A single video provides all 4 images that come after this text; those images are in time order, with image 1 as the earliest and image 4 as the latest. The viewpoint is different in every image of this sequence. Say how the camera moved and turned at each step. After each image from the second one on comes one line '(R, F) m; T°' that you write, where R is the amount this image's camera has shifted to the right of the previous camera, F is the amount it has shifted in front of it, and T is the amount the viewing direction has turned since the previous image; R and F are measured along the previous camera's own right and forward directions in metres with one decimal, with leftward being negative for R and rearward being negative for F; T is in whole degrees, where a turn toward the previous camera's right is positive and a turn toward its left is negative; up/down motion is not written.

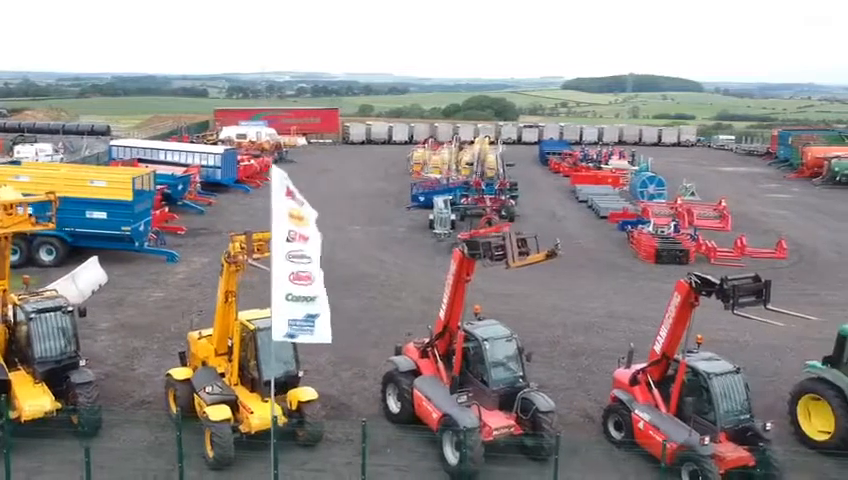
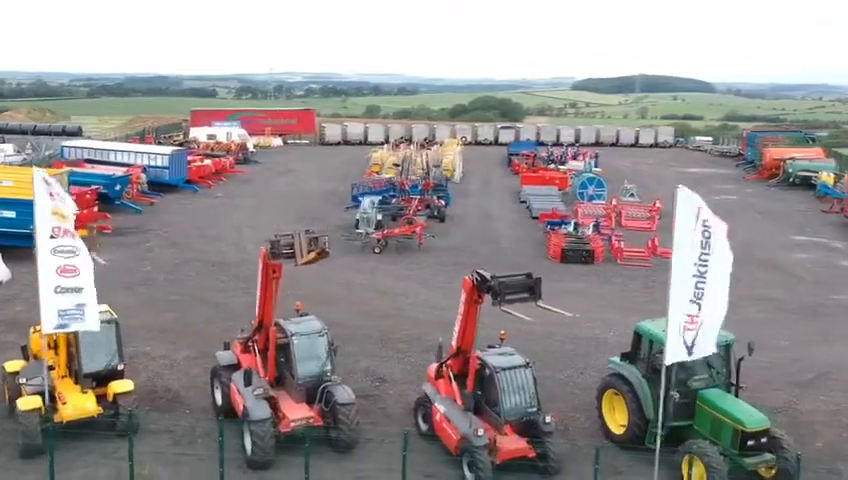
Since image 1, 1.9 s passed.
(+3.2, -0.4) m; -1°
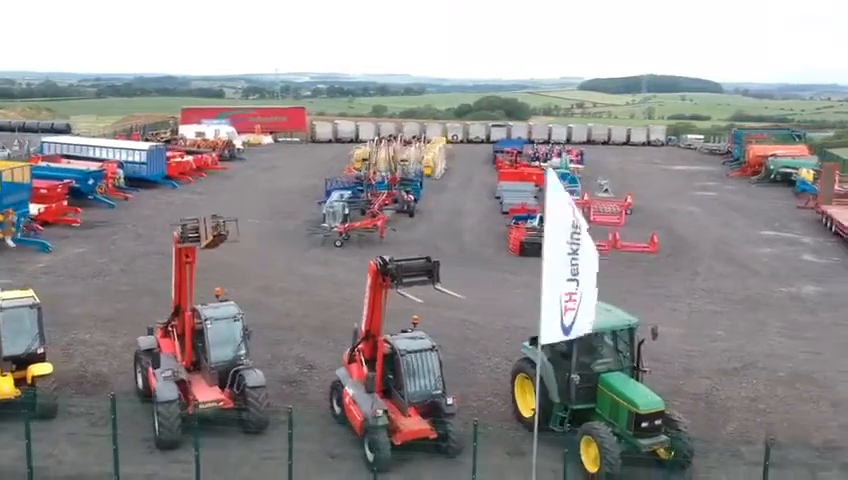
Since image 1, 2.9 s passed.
(+1.5, -0.2) m; -1°
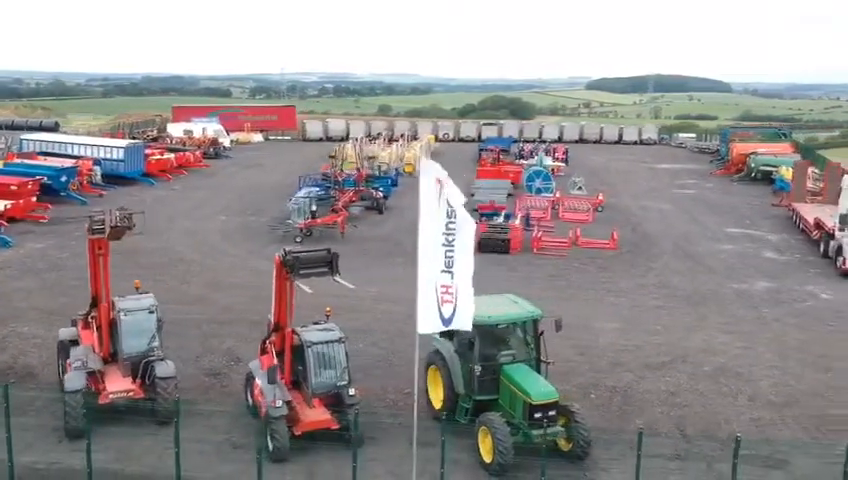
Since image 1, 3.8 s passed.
(+1.6, -0.1) m; -1°
